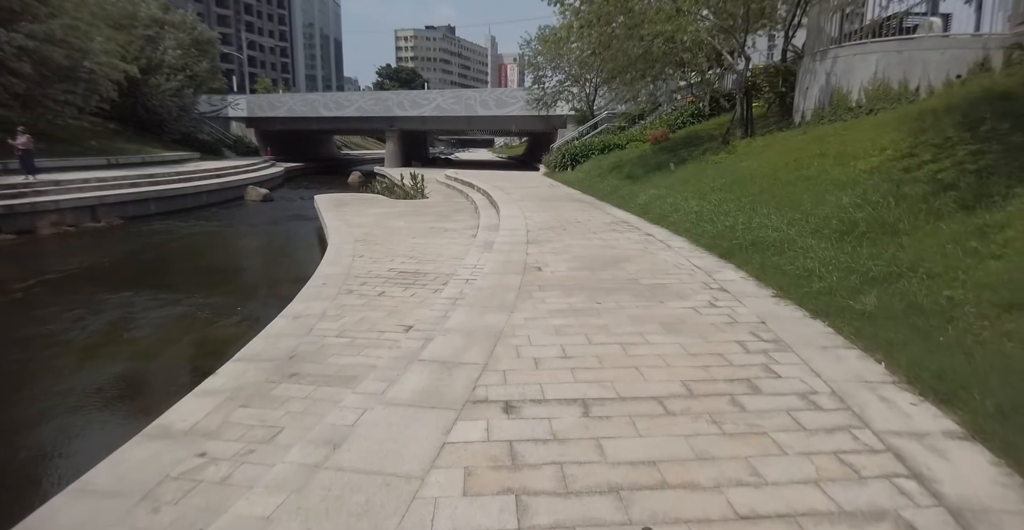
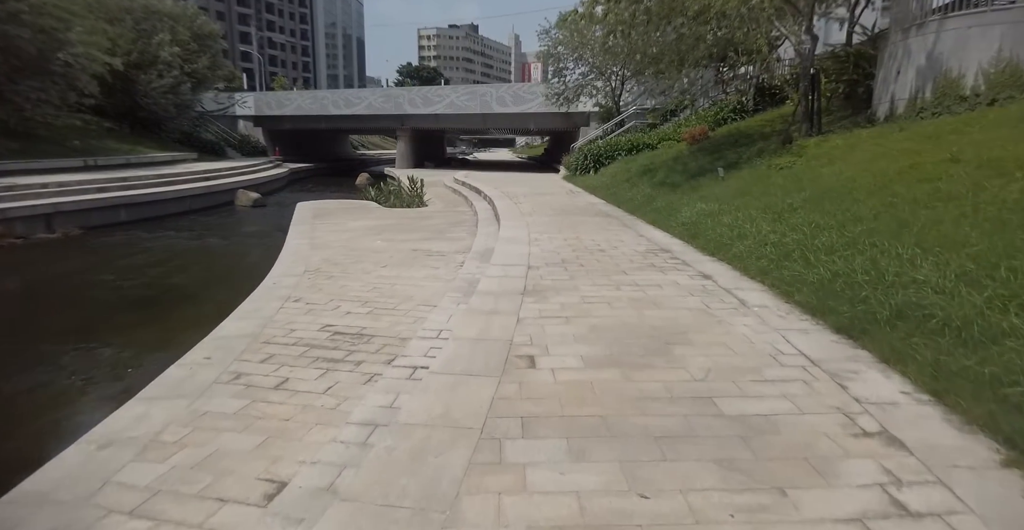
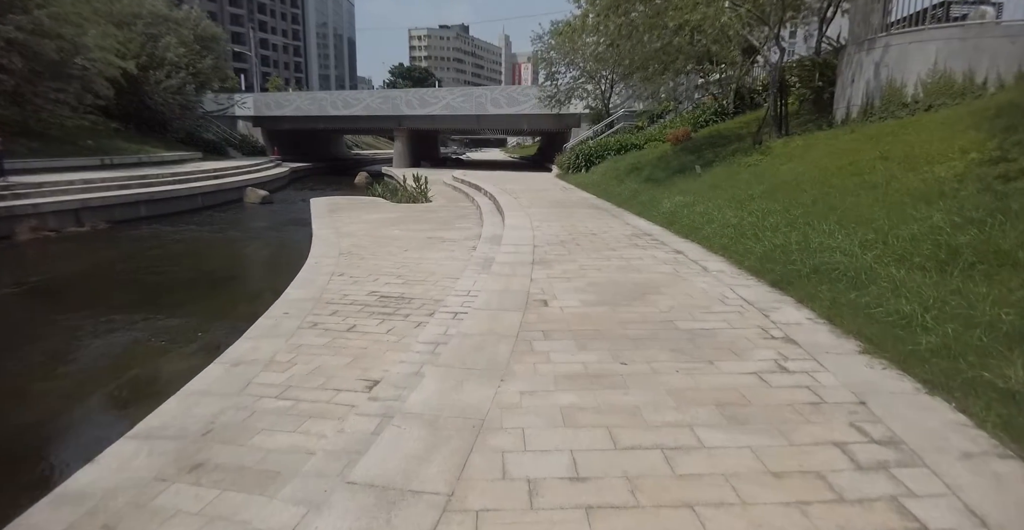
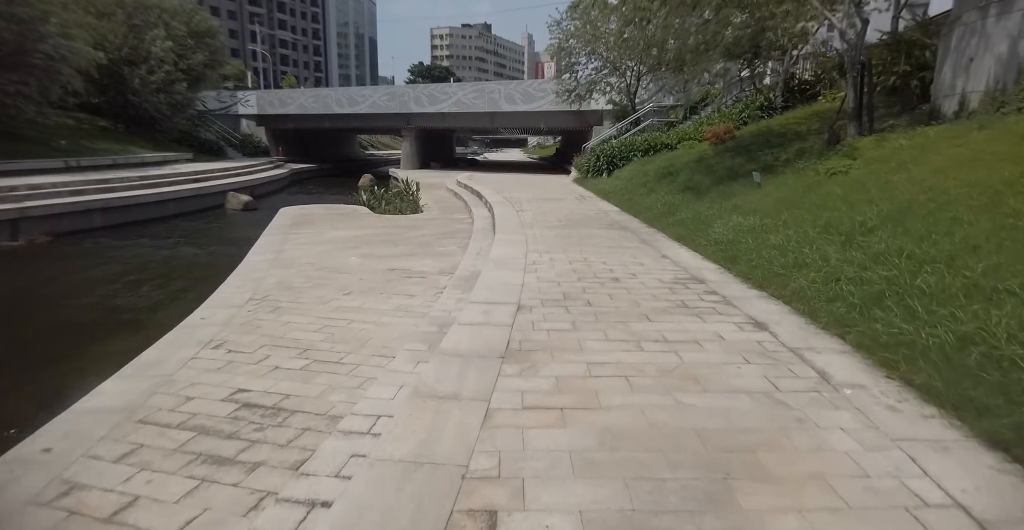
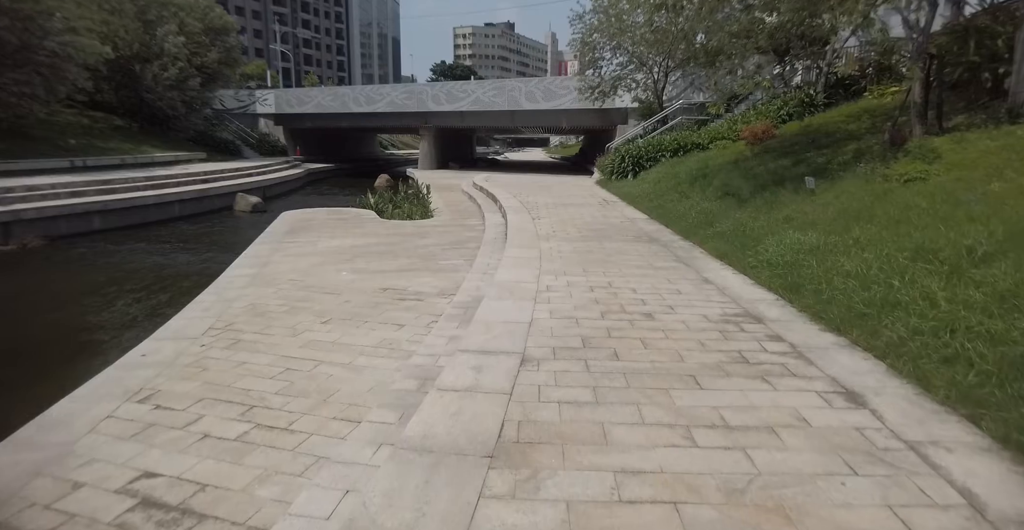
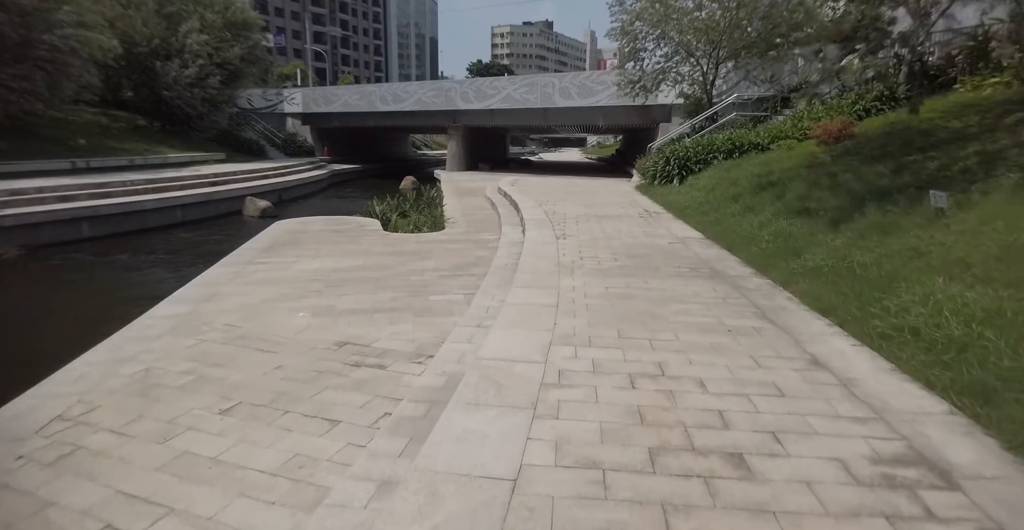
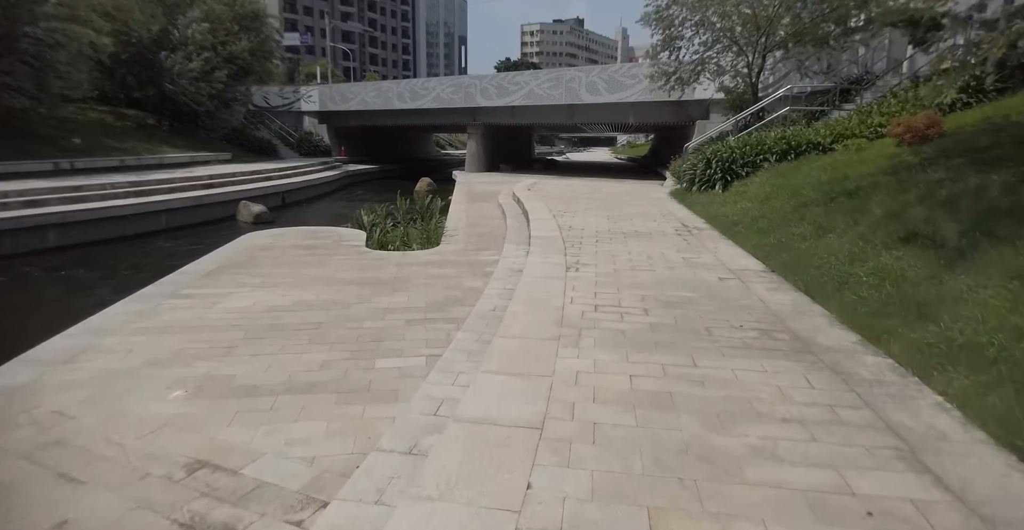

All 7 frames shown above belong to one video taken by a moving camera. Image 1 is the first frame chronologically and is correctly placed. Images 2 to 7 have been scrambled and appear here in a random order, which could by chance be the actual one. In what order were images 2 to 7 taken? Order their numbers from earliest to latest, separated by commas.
3, 2, 4, 5, 6, 7
